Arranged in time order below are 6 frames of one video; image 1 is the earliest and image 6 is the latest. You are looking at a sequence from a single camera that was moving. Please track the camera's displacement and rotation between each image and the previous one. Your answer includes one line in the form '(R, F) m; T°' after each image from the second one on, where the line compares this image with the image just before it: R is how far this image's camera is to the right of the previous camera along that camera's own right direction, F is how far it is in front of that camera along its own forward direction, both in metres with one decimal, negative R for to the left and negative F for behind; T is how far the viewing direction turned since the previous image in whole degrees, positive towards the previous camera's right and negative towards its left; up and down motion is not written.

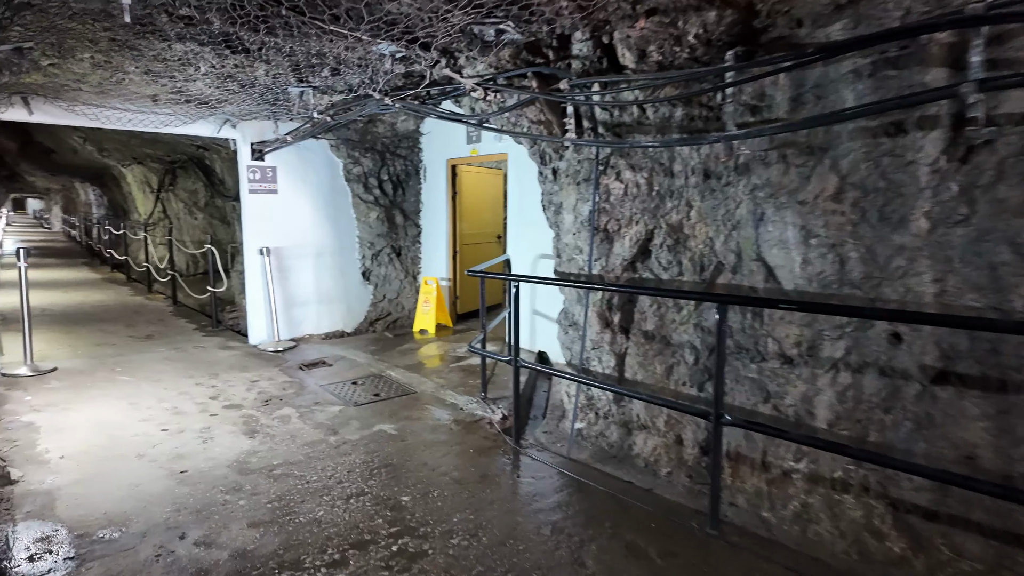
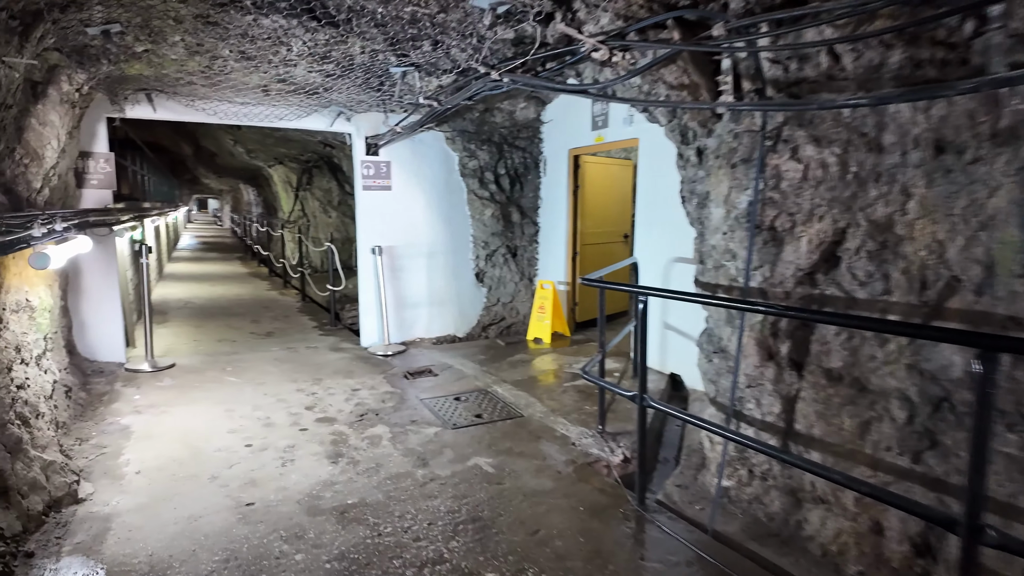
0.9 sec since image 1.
(0.0, +0.6) m; -12°
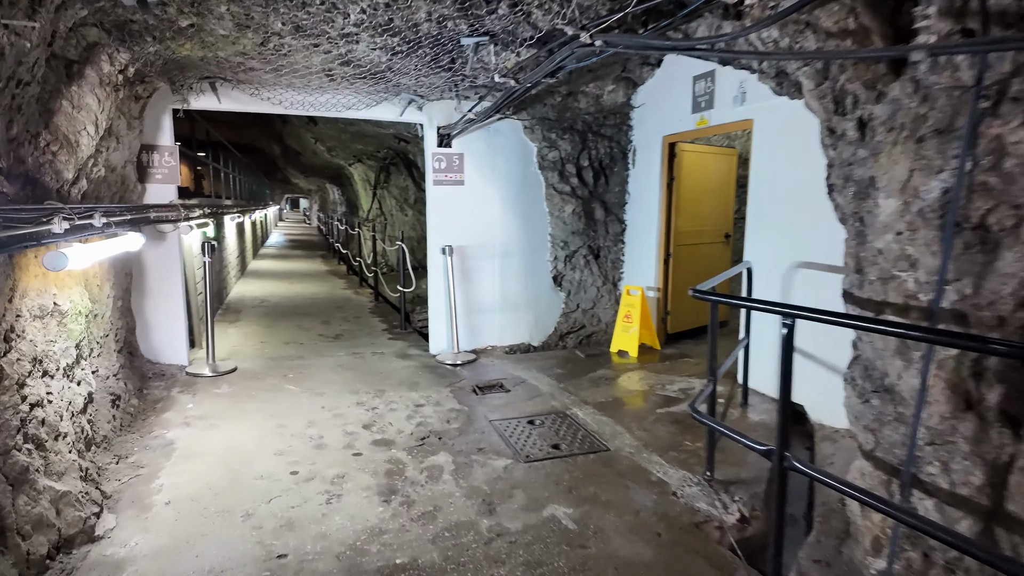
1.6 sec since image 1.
(-0.1, +0.5) m; -7°
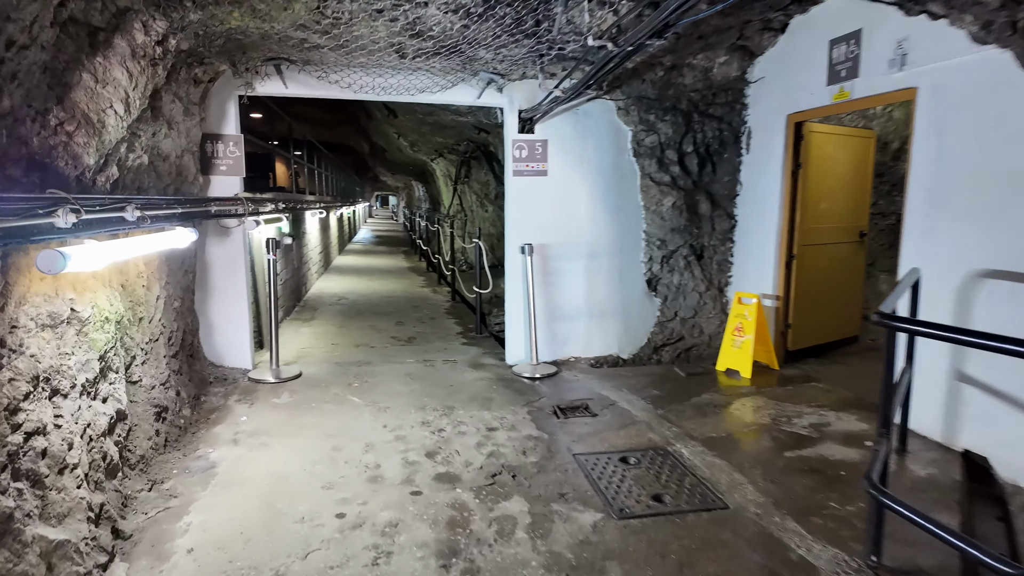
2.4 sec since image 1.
(-0.1, +0.6) m; -8°
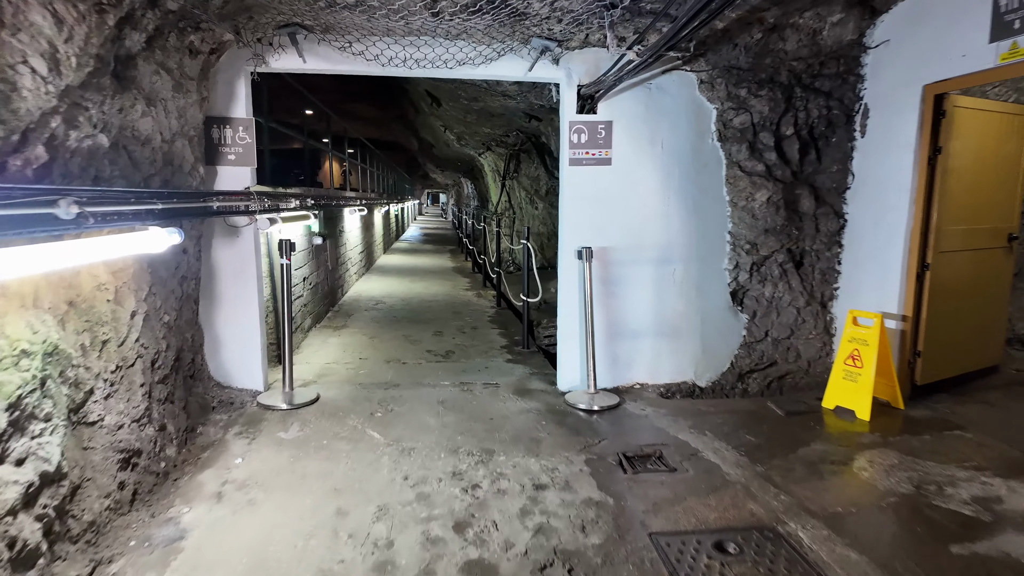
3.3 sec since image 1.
(0.0, +0.7) m; -5°
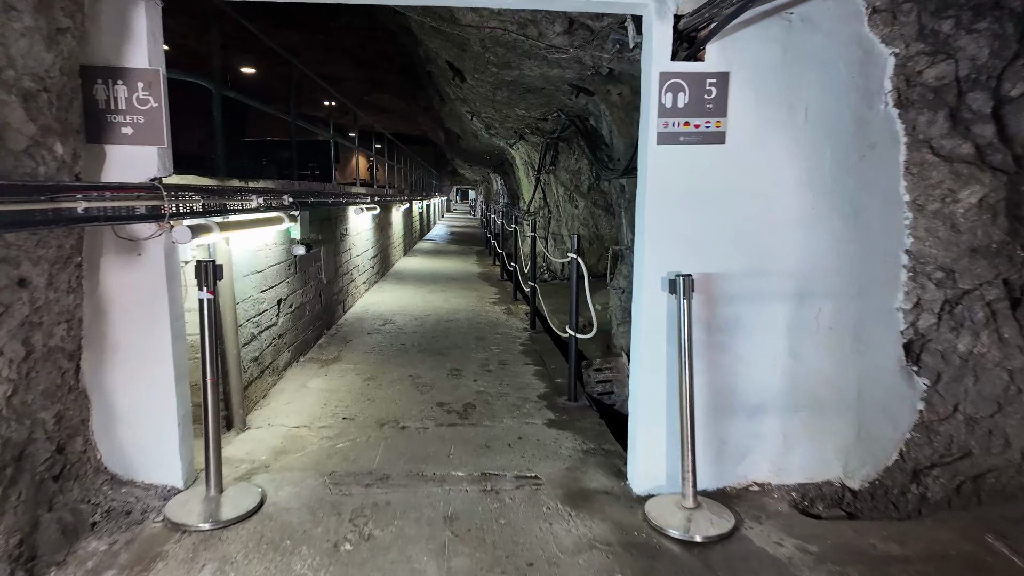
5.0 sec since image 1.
(-0.1, +1.3) m; -3°
